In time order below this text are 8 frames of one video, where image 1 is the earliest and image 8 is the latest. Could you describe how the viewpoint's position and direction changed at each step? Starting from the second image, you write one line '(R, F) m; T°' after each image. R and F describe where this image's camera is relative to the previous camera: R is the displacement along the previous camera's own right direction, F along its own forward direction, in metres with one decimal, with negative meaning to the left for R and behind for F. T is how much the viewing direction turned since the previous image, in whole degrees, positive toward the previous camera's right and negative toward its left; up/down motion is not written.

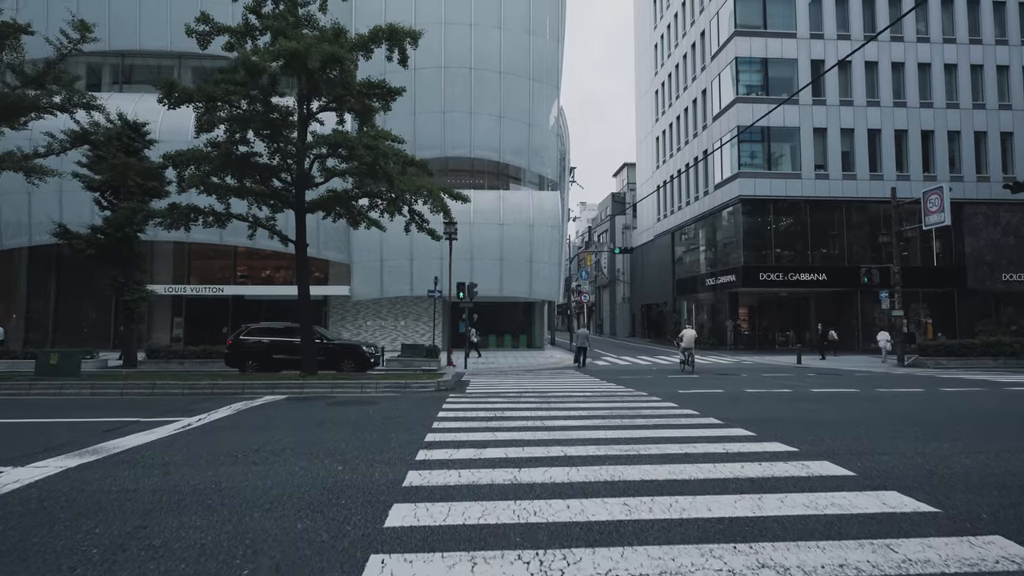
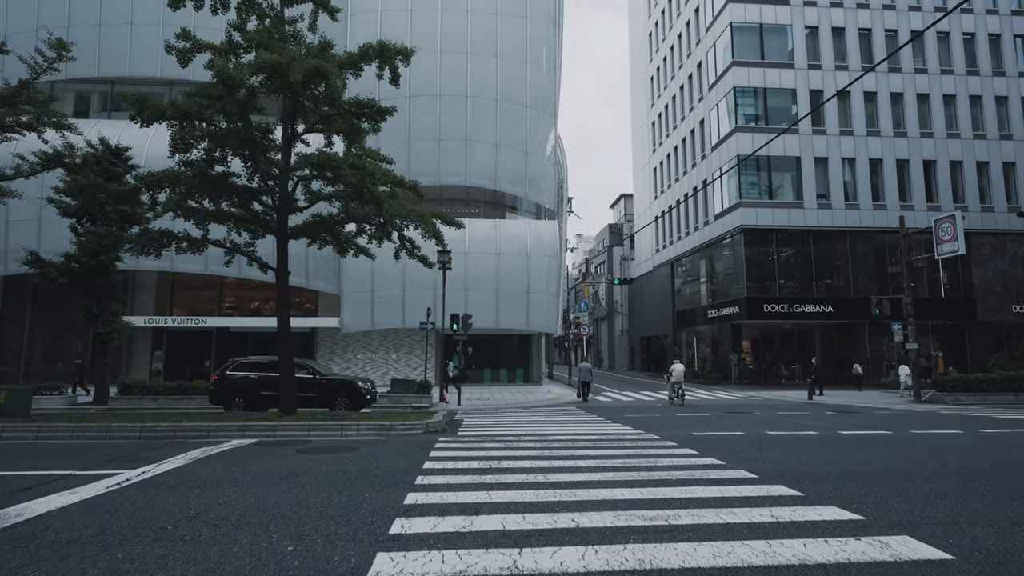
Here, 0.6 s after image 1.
(0.0, +1.1) m; 0°
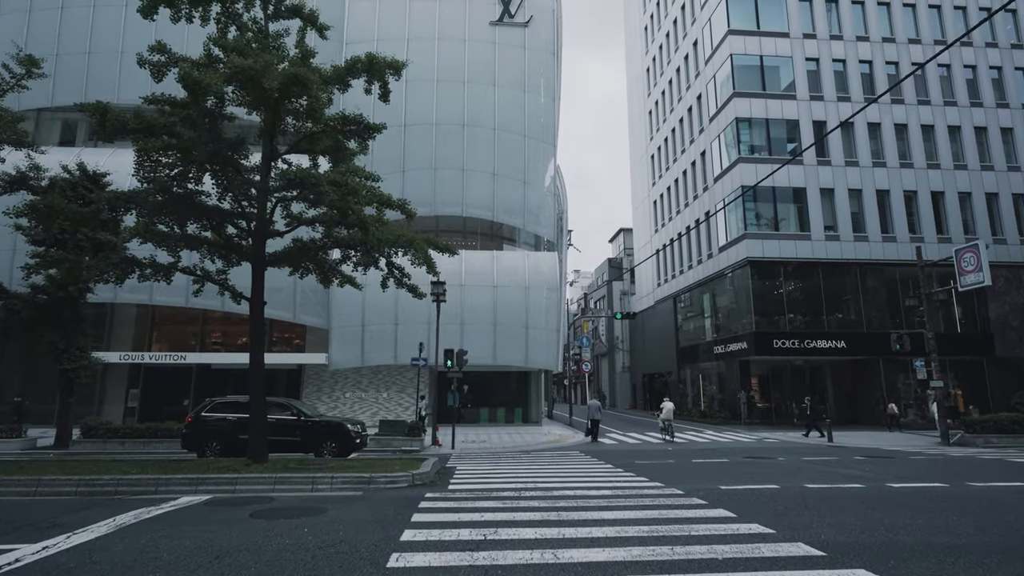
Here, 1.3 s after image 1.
(0.0, +1.3) m; 0°
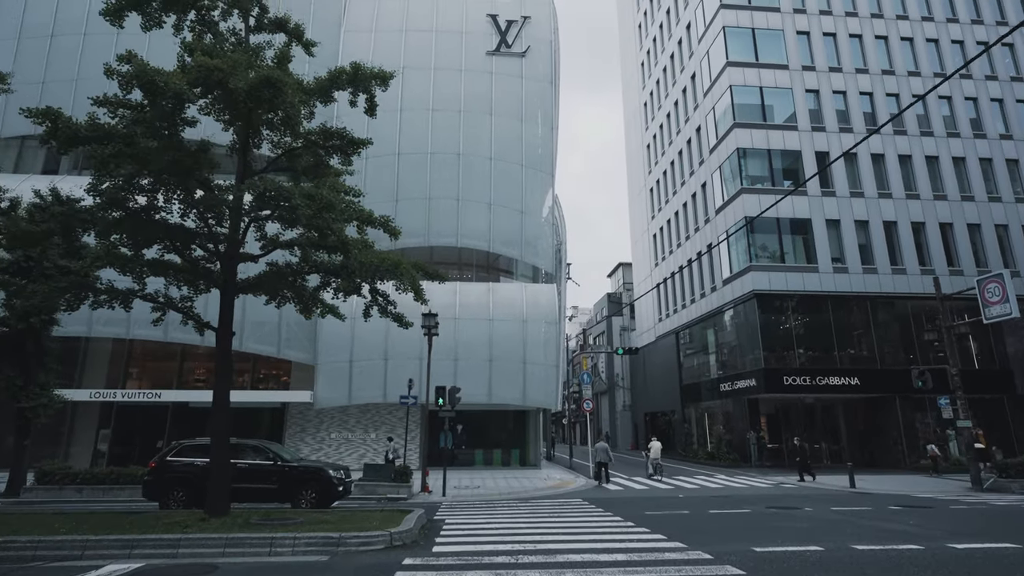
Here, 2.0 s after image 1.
(0.0, +1.3) m; 0°
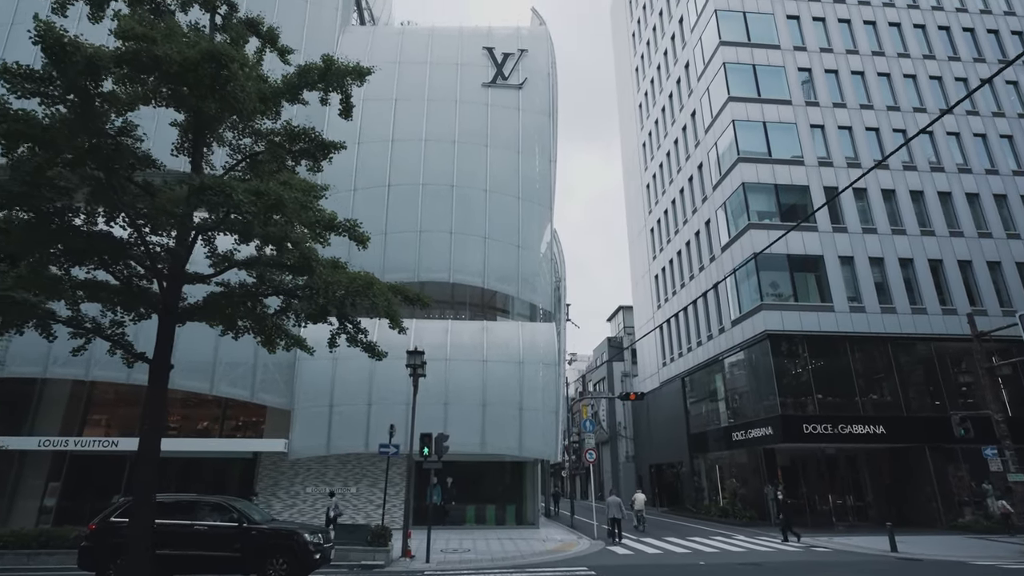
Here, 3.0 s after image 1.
(+0.1, +1.8) m; 0°
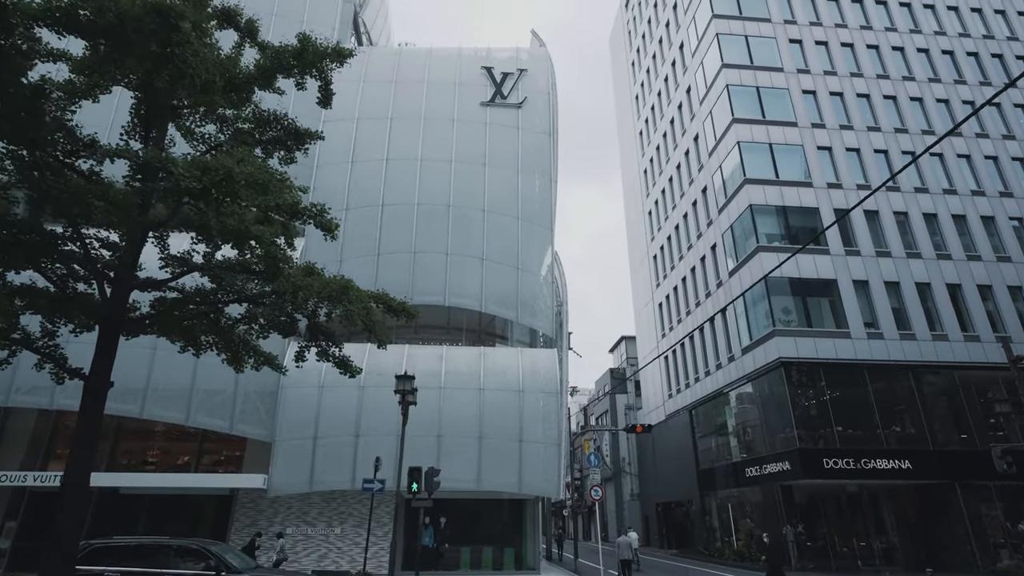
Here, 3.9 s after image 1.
(0.0, +1.4) m; 0°
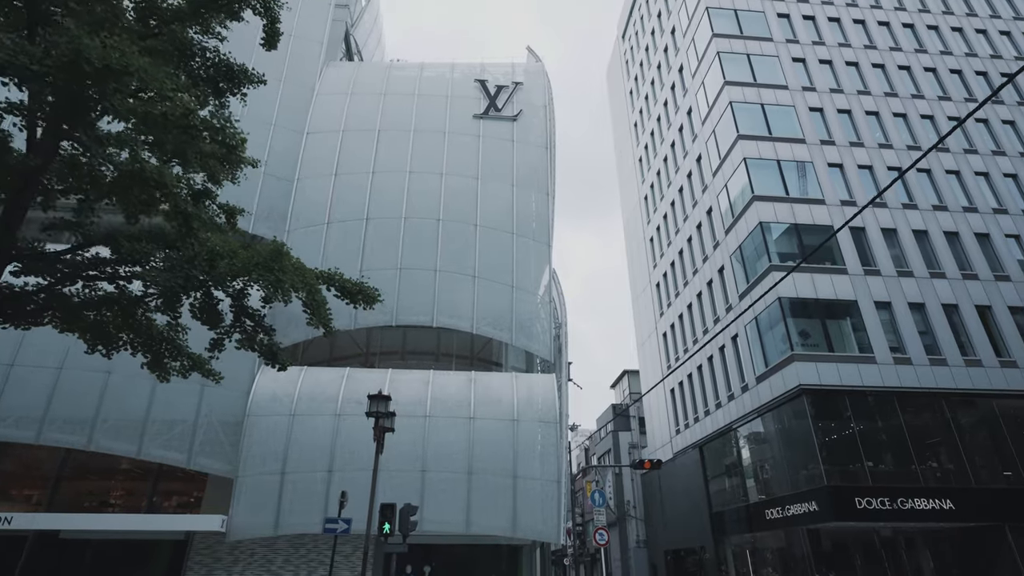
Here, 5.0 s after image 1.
(+0.2, +2.0) m; 0°
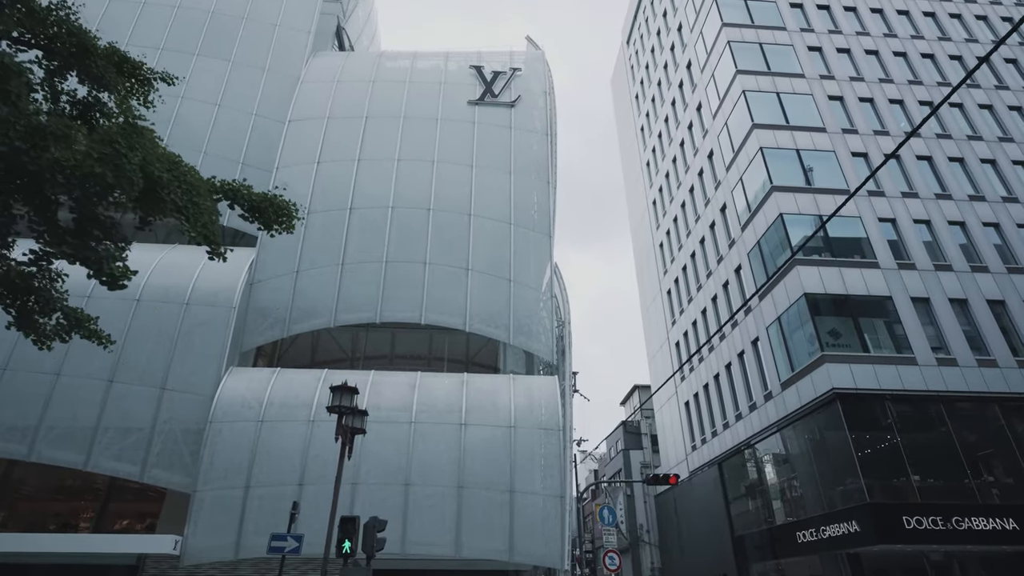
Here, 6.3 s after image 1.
(+0.4, +2.2) m; -1°
